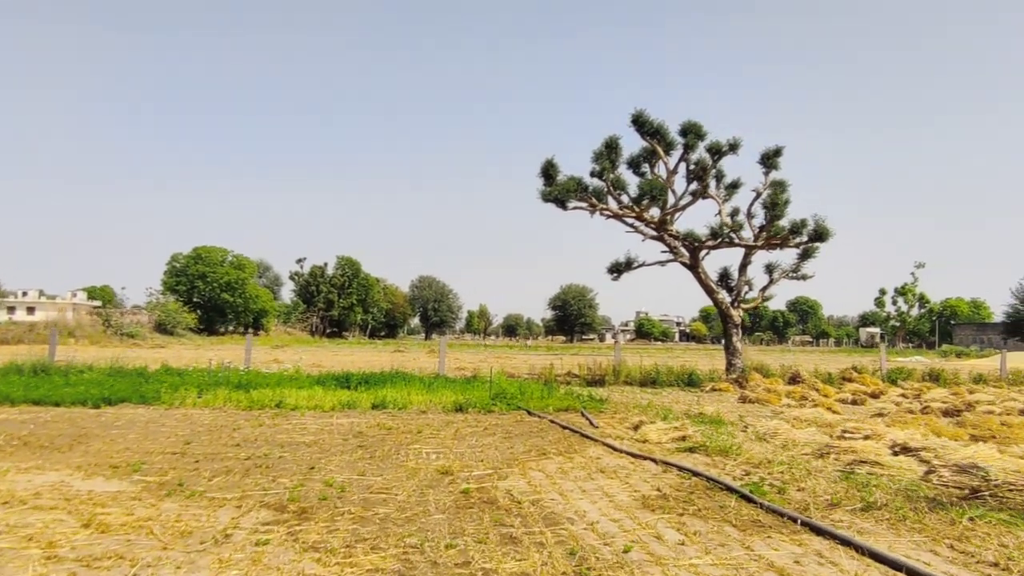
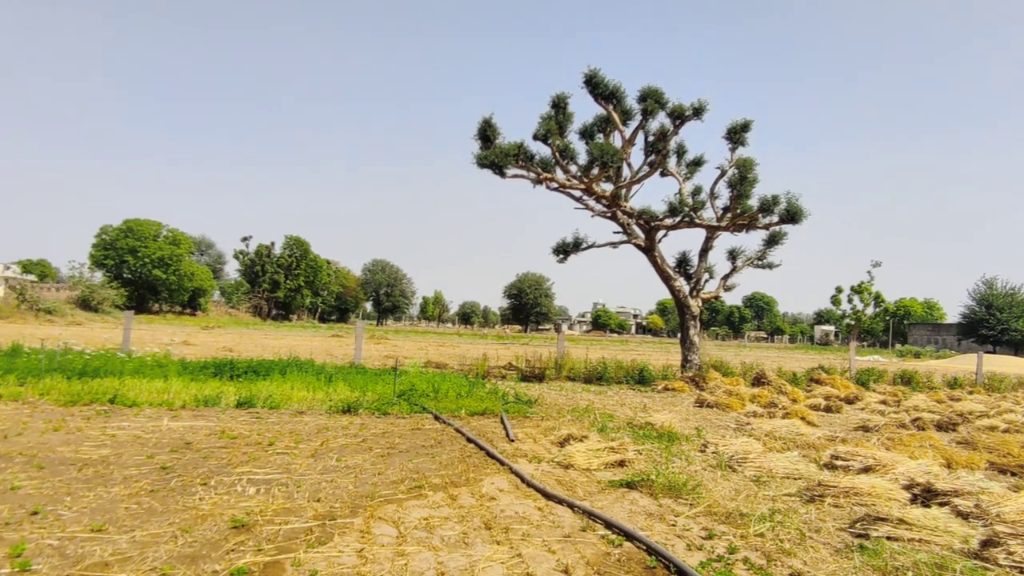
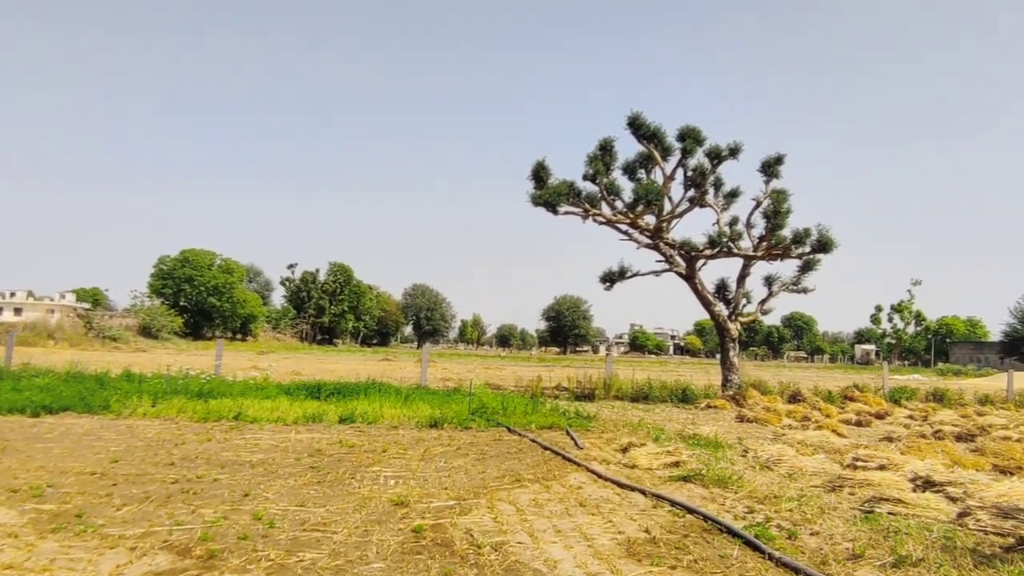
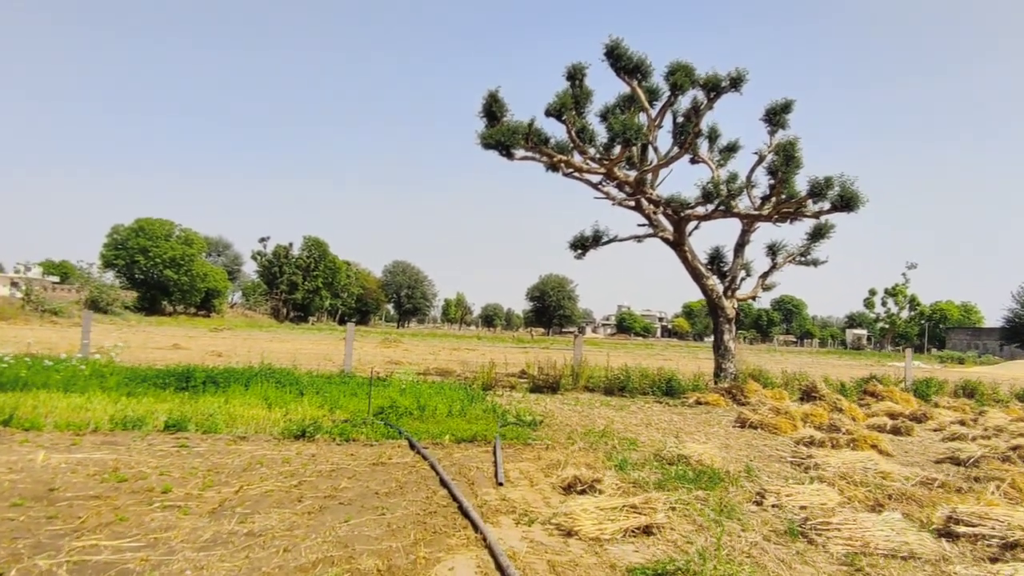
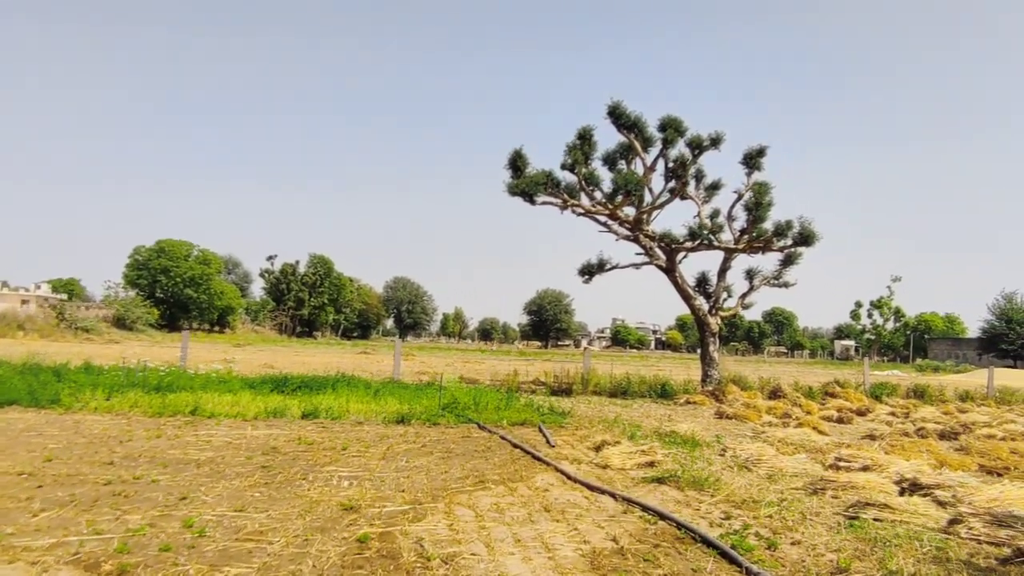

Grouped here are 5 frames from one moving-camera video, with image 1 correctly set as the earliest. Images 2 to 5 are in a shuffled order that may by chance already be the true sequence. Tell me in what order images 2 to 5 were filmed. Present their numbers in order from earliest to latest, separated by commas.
3, 5, 2, 4
